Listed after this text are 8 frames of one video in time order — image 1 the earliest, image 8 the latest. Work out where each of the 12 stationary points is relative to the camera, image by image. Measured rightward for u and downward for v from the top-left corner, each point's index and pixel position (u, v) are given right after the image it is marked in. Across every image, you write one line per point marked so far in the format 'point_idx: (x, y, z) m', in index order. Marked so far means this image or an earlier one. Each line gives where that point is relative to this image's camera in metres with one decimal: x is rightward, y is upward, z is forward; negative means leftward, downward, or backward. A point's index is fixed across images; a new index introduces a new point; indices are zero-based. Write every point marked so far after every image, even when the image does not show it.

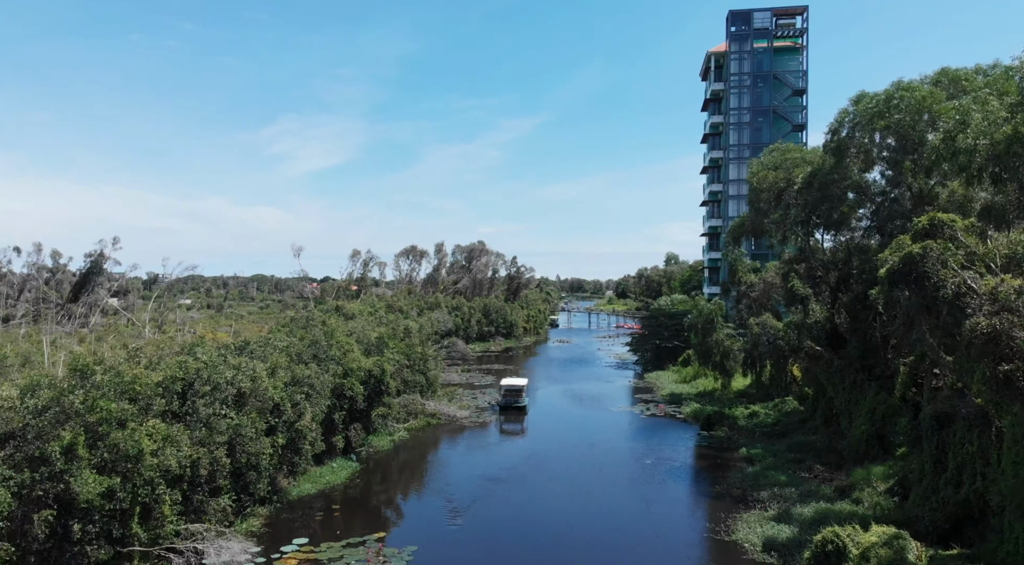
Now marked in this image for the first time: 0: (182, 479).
0: (-8.1, -4.8, +16.3) m
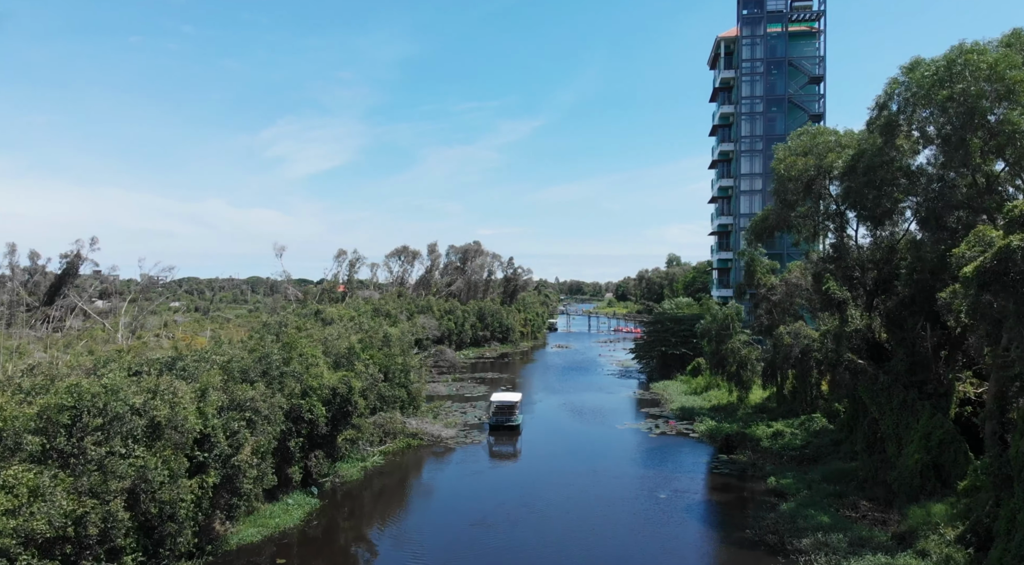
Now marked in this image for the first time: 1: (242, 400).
0: (-8.4, -4.9, +12.5) m
1: (-7.1, -3.1, +17.7) m
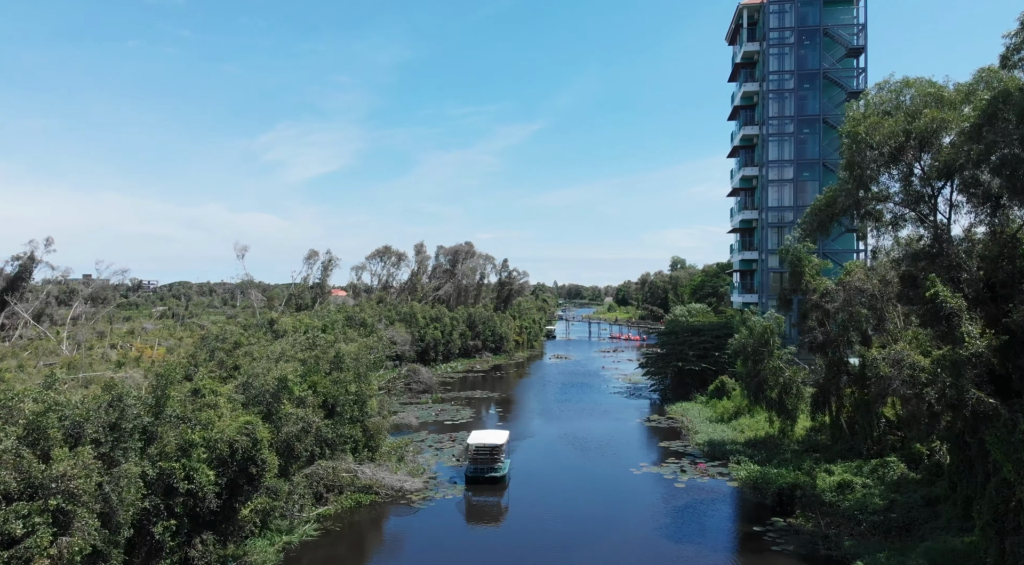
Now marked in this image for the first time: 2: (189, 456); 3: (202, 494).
0: (-8.9, -4.9, +5.7) m
1: (-7.6, -3.2, +10.9) m
2: (-6.9, -3.7, +14.3) m
3: (-6.6, -4.5, +14.4) m
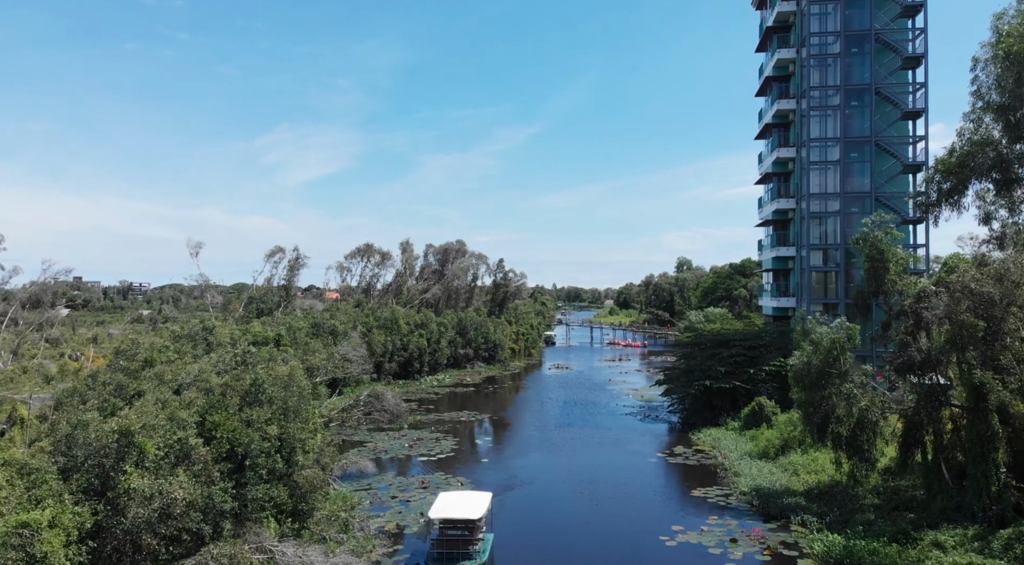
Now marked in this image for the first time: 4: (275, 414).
0: (-9.2, -4.8, -1.0) m
1: (-8.0, -3.1, +4.2) m
2: (-7.3, -3.7, +7.7) m
3: (-7.0, -4.5, +7.8) m
4: (-6.2, -3.3, +17.2) m
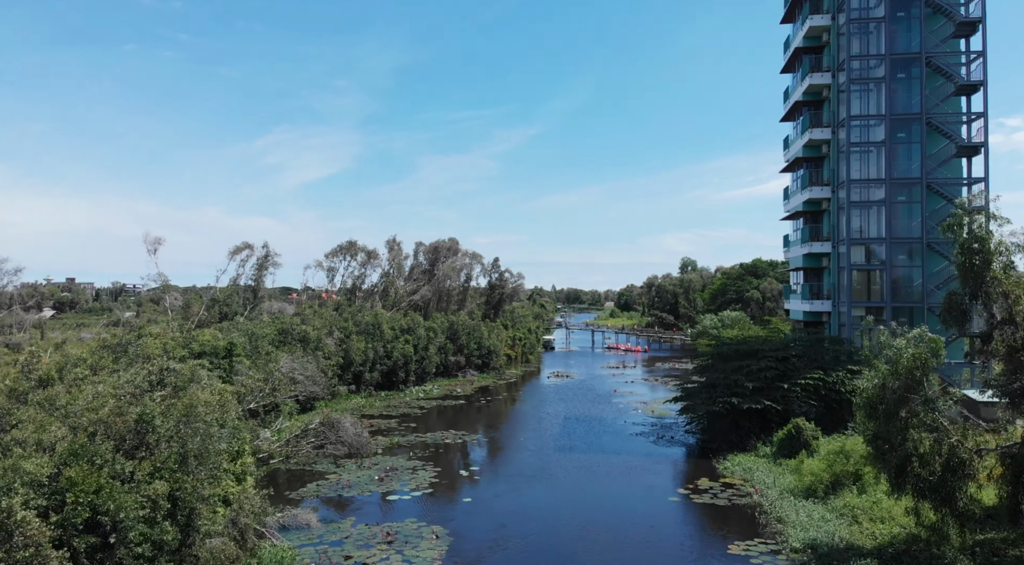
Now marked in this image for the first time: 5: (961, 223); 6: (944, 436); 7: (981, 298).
0: (-9.5, -4.7, -5.7) m
1: (-8.3, -3.1, -0.5) m
2: (-7.6, -3.6, +2.9) m
3: (-7.3, -4.4, +3.0) m
4: (-6.5, -3.2, +12.4) m
5: (+10.9, +1.5, +16.2) m
6: (+10.2, -3.6, +15.8) m
7: (+11.1, -0.3, +15.8) m
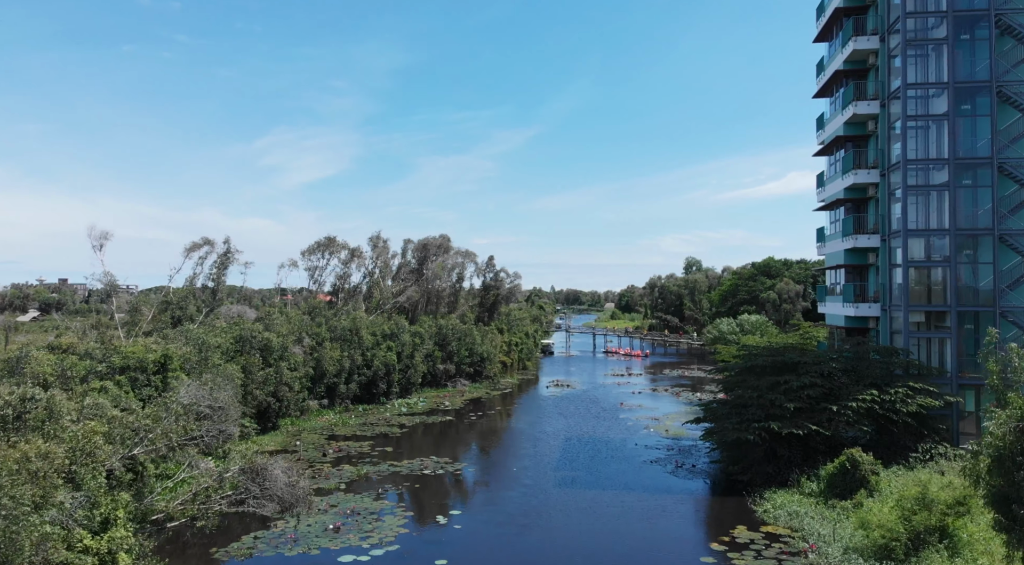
0: (-9.8, -4.7, -10.5) m
1: (-8.5, -3.0, -5.3) m
2: (-7.9, -3.6, -1.9) m
3: (-7.6, -4.4, -1.8) m
4: (-6.8, -3.2, +7.6) m
5: (+10.6, +1.5, +11.4) m
6: (+9.9, -3.6, +11.0) m
7: (+10.8, -0.3, +11.1) m
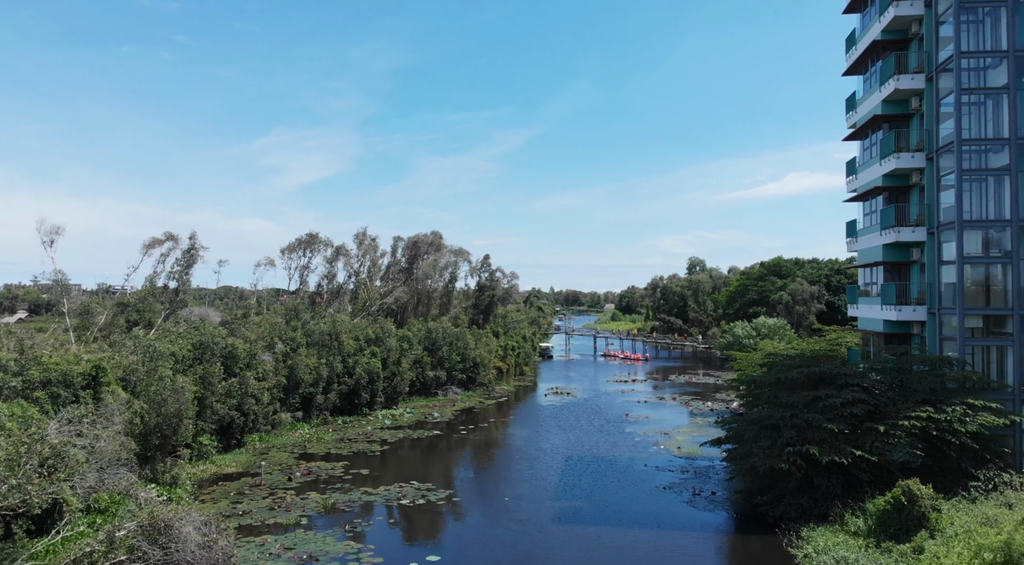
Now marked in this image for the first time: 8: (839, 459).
0: (-10.0, -4.6, -14.0) m
1: (-8.8, -3.0, -8.8) m
2: (-8.1, -3.5, -5.3) m
3: (-7.8, -4.3, -5.3) m
4: (-7.0, -3.2, +4.1) m
5: (+10.3, +1.5, +7.9) m
6: (+9.6, -3.6, +7.6) m
7: (+10.6, -0.2, +7.6) m
8: (+9.3, -5.0, +19.0) m
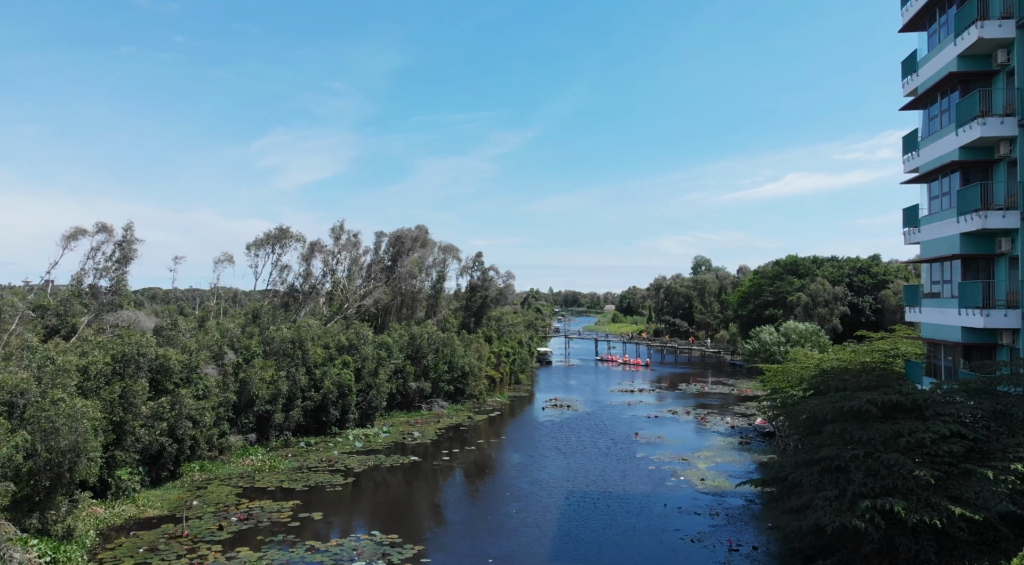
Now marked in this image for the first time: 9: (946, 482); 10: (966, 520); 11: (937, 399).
0: (-10.4, -4.5, -18.9) m
1: (-9.1, -2.9, -13.7) m
2: (-8.4, -3.4, -10.2) m
3: (-8.1, -4.2, -10.2) m
4: (-7.4, -3.1, -0.7) m
5: (+10.0, +1.6, +3.1) m
6: (+9.3, -3.5, +2.7) m
7: (+10.2, -0.2, +2.8) m
8: (+9.0, -4.9, +14.2) m
9: (+9.8, -4.4, +14.8) m
10: (+9.9, -5.1, +14.4) m
11: (+10.4, -2.6, +15.9) m
